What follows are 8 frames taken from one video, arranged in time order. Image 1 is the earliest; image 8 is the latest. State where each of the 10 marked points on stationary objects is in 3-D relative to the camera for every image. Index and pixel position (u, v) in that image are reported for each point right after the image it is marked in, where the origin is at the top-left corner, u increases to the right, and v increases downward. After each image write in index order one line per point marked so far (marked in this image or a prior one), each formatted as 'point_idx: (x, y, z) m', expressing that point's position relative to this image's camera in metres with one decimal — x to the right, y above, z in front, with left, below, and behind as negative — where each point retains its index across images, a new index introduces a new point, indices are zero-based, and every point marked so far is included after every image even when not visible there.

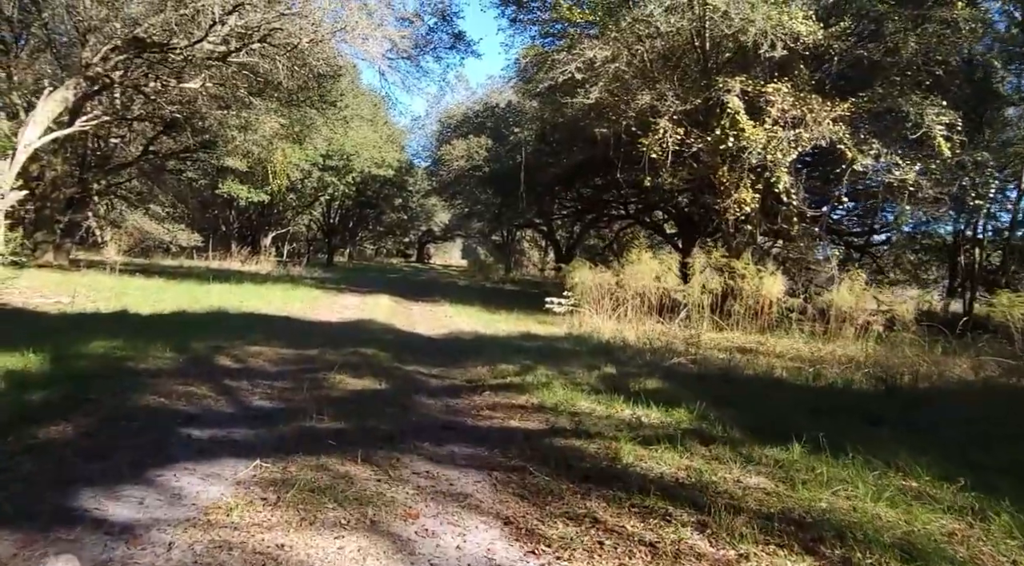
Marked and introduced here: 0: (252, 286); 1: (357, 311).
0: (-5.5, -0.1, +17.5) m
1: (-2.6, -0.5, +13.6) m
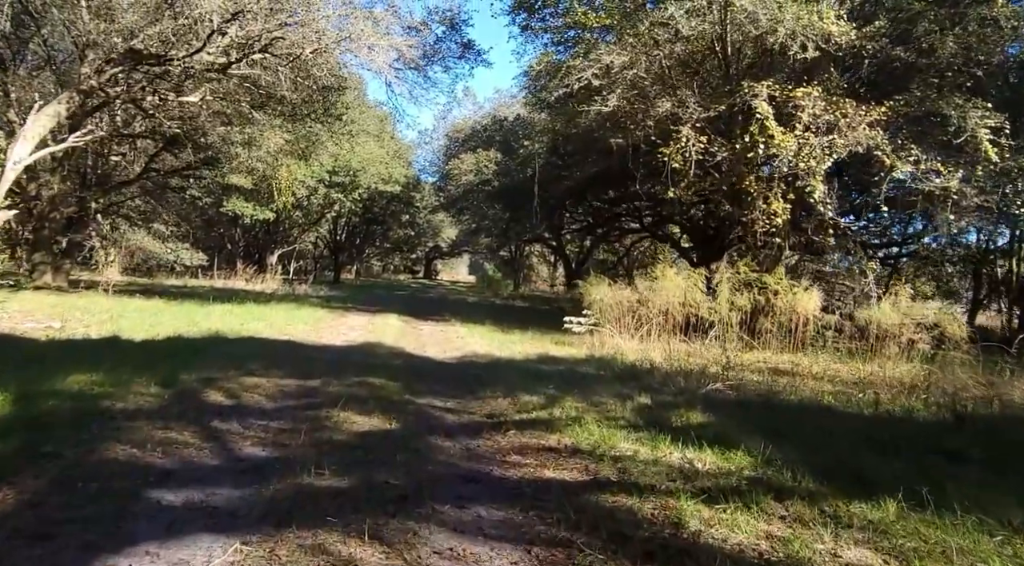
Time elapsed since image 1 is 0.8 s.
0: (-5.2, -0.5, +16.8) m
1: (-2.3, -0.8, +12.8) m
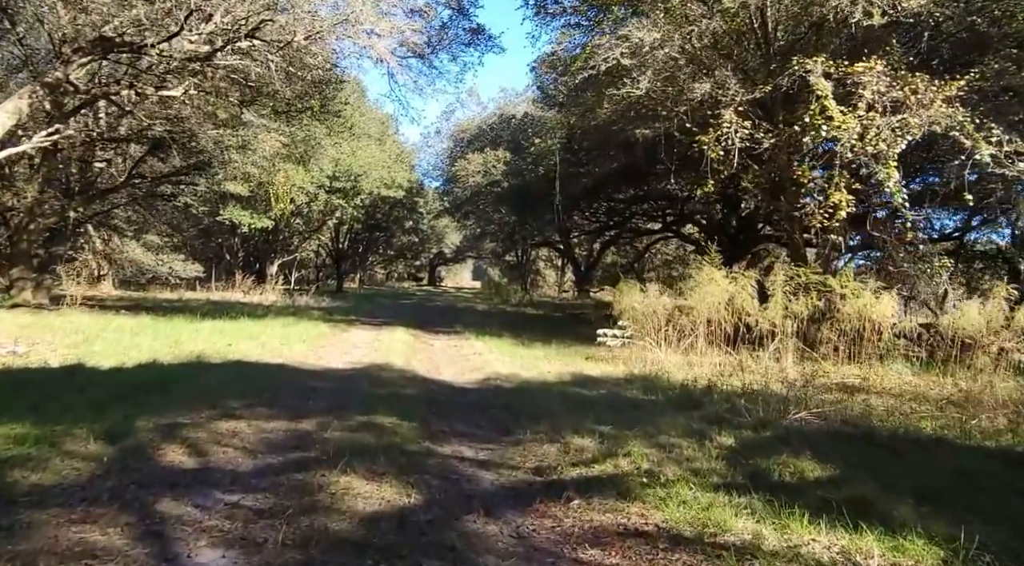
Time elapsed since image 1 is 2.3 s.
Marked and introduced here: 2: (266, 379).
0: (-4.9, -0.8, +15.3) m
1: (-2.0, -1.0, +11.3) m
2: (-2.6, -1.0, +8.4) m
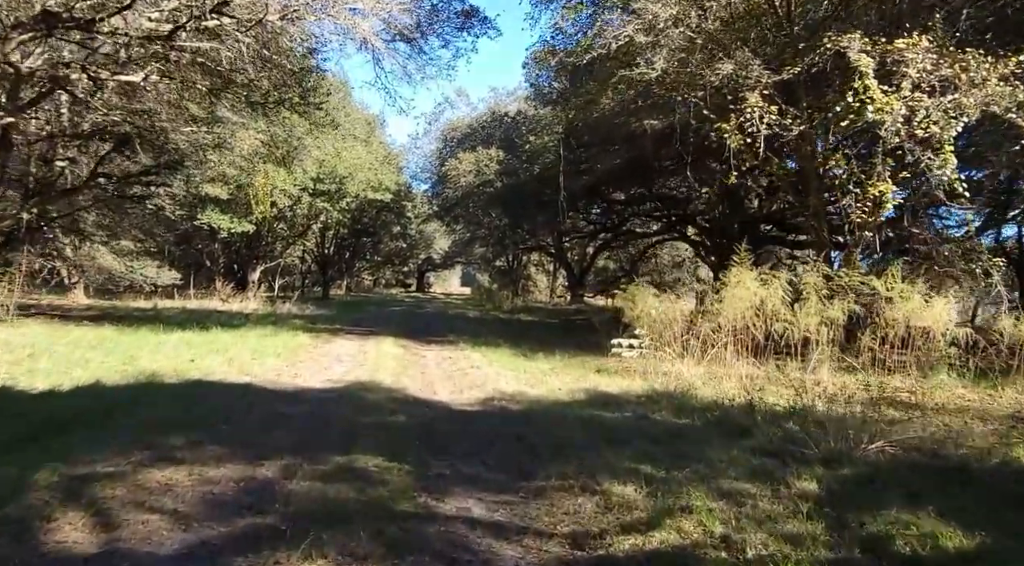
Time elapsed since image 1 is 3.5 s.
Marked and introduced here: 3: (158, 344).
0: (-4.9, -0.9, +13.9) m
1: (-1.9, -1.1, +10.0) m
2: (-2.5, -1.0, +7.0) m
3: (-5.2, -0.9, +12.1) m
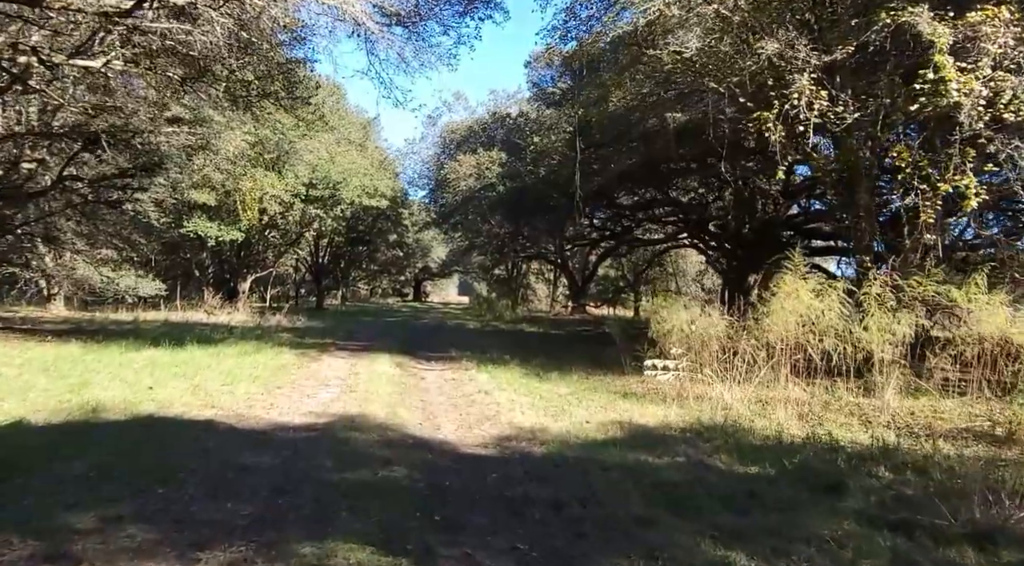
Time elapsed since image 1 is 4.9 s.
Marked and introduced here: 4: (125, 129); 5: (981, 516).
0: (-4.8, -1.1, +12.5) m
1: (-1.8, -1.2, +8.6) m
2: (-2.4, -1.1, +5.6) m
3: (-5.1, -1.1, +10.7) m
4: (-7.0, +2.8, +14.8) m
5: (+2.4, -1.2, +4.3) m
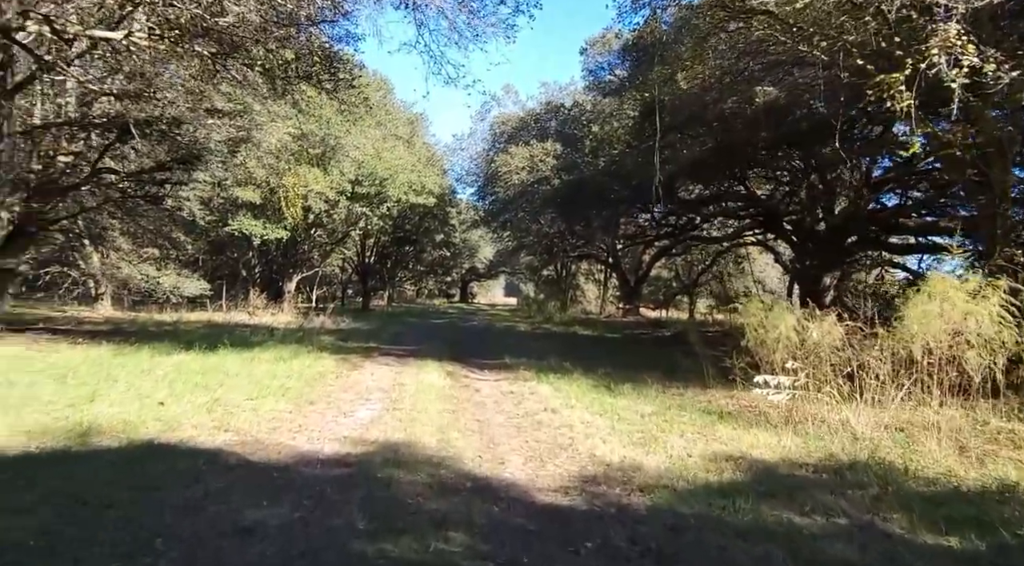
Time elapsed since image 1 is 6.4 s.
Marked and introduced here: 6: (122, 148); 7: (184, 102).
0: (-3.9, -1.0, +11.3) m
1: (-1.1, -1.2, +7.2) m
2: (-1.9, -1.1, +4.3) m
3: (-4.3, -1.1, +9.5) m
4: (-6.0, +2.9, +13.7) m
5: (+2.8, -1.2, +2.7) m
6: (-7.6, +2.6, +15.7) m
7: (-5.5, +3.0, +13.5) m
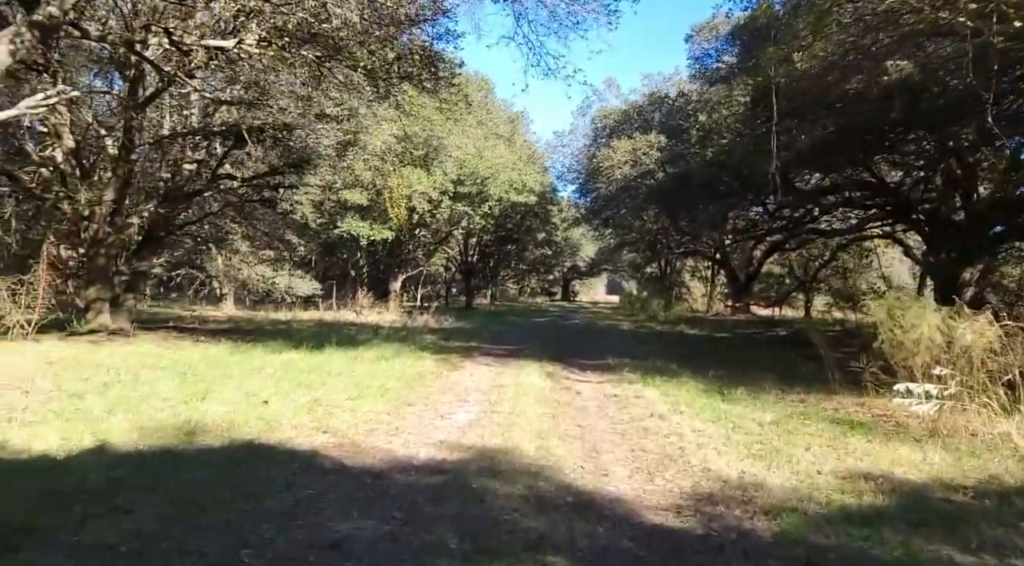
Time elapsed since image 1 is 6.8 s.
0: (-2.5, -1.0, +11.3) m
1: (-0.3, -1.2, +6.9) m
2: (-1.4, -1.1, +4.1) m
3: (-3.1, -1.1, +9.6) m
4: (-4.3, +2.9, +13.9) m
5: (+3.1, -1.2, +1.9) m
6: (-5.6, +2.6, +16.1) m
7: (-3.8, +3.0, +13.6) m
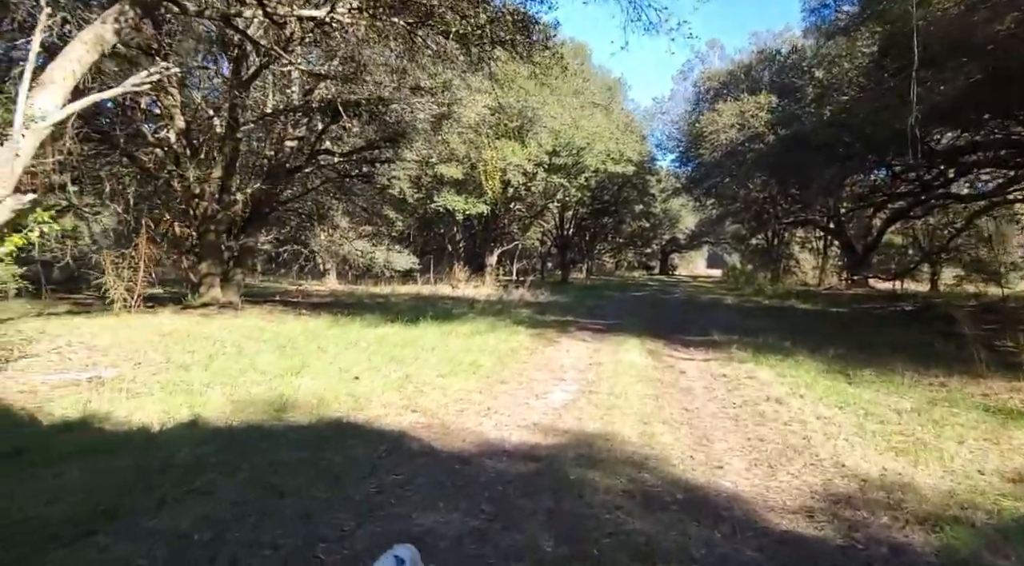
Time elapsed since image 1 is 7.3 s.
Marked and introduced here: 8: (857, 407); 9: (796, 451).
0: (-1.2, -0.7, +11.0) m
1: (+0.5, -0.9, +6.4) m
2: (-0.9, -1.0, +3.7) m
3: (-2.0, -0.8, +9.4) m
4: (-2.7, +3.3, +13.7) m
5: (+3.3, -1.1, +1.0) m
6: (-3.8, +3.1, +16.0) m
7: (-2.3, +3.5, +13.4) m
8: (+2.5, -0.9, +6.0) m
9: (+1.7, -1.0, +4.8) m
